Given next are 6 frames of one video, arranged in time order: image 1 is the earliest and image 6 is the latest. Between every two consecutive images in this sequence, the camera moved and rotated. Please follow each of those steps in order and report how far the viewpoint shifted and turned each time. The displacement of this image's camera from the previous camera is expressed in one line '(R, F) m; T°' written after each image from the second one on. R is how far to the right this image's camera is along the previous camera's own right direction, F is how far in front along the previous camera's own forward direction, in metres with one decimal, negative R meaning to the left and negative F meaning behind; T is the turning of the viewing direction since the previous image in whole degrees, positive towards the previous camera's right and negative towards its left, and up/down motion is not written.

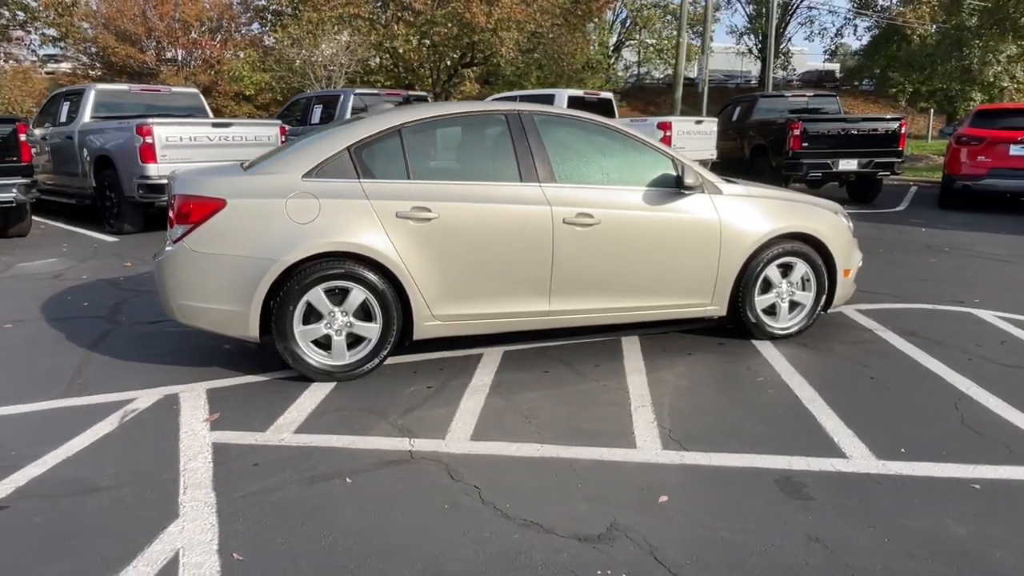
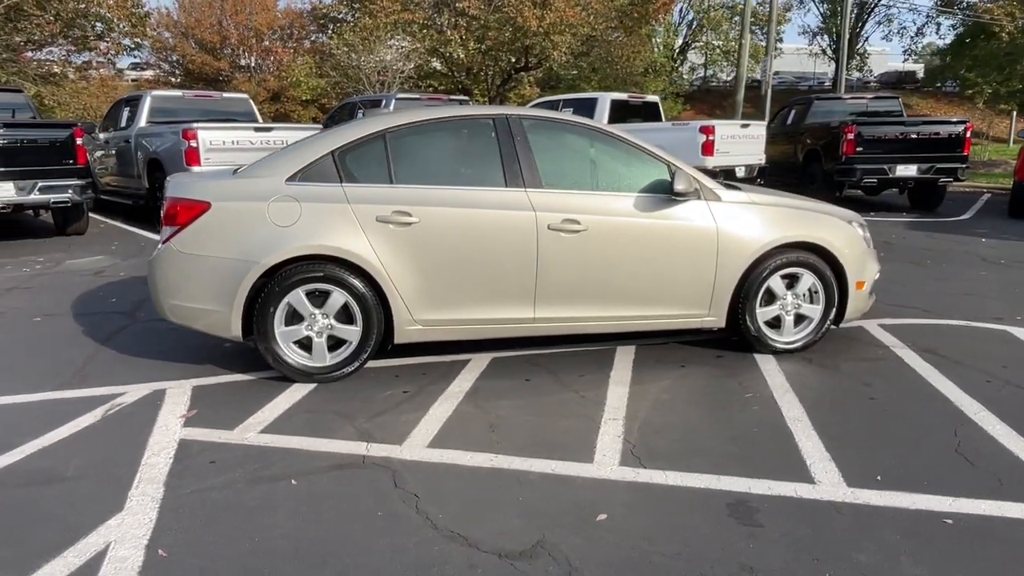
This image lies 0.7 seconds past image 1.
(+0.6, +0.1) m; -5°
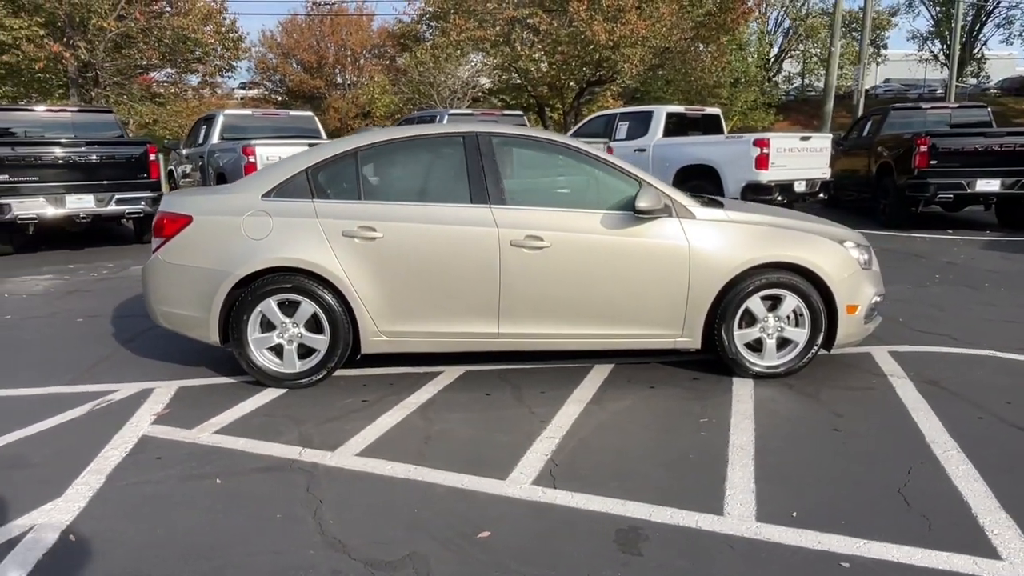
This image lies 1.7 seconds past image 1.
(+1.0, 0.0) m; -8°
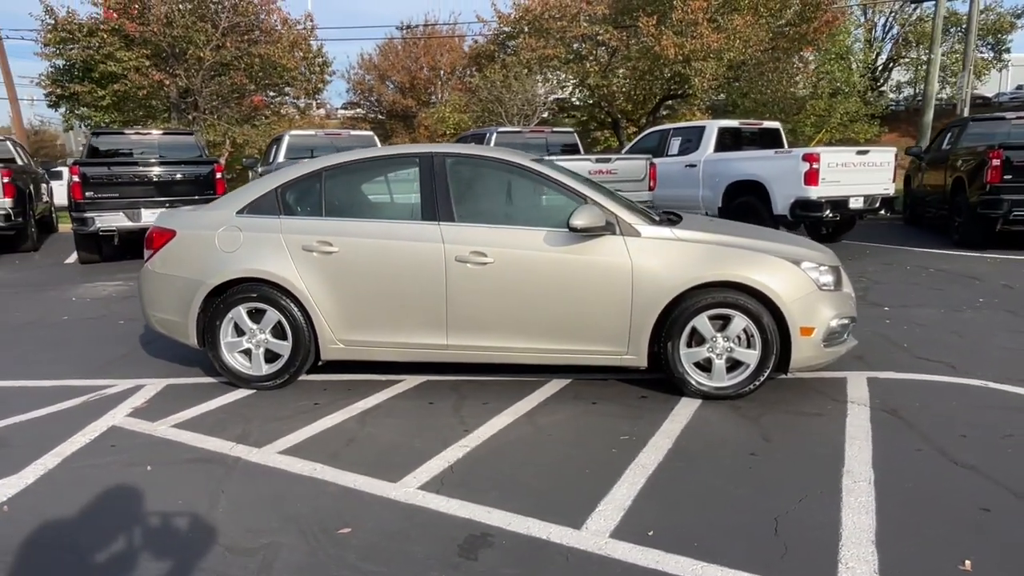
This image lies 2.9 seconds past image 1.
(+1.2, -0.1) m; -8°
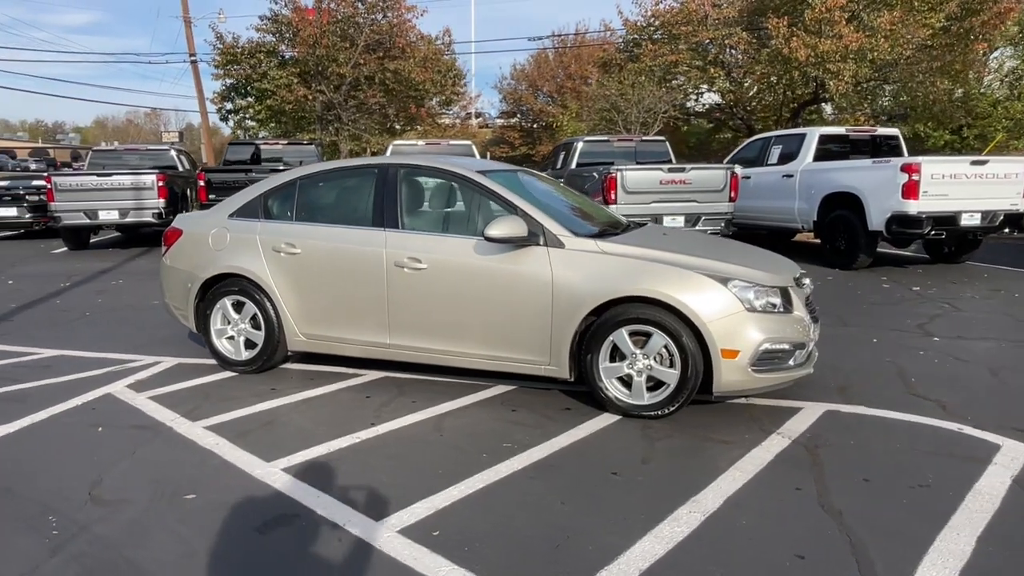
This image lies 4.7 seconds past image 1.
(+1.8, +0.1) m; -14°
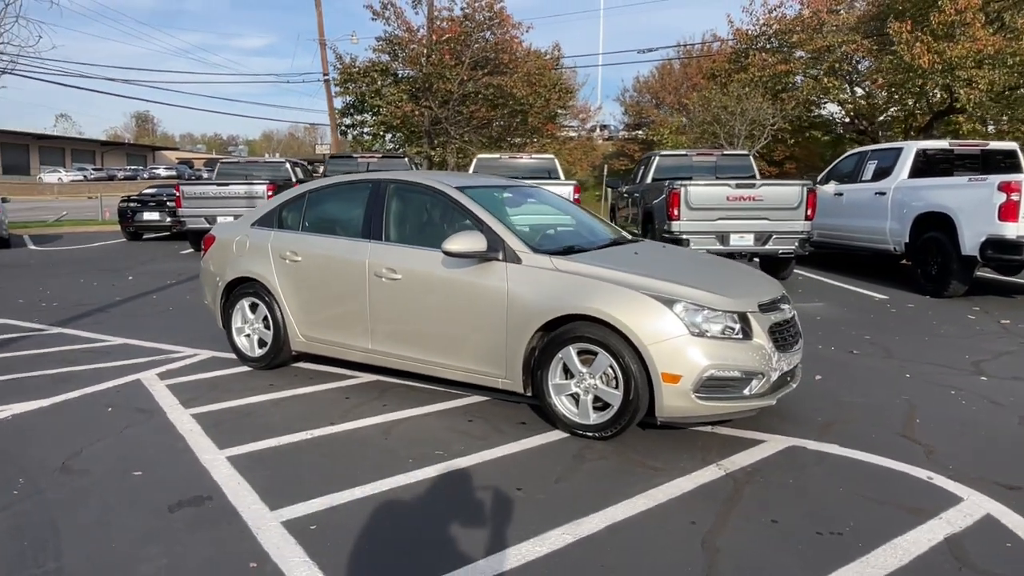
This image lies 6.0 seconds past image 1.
(+1.3, 0.0) m; -11°
